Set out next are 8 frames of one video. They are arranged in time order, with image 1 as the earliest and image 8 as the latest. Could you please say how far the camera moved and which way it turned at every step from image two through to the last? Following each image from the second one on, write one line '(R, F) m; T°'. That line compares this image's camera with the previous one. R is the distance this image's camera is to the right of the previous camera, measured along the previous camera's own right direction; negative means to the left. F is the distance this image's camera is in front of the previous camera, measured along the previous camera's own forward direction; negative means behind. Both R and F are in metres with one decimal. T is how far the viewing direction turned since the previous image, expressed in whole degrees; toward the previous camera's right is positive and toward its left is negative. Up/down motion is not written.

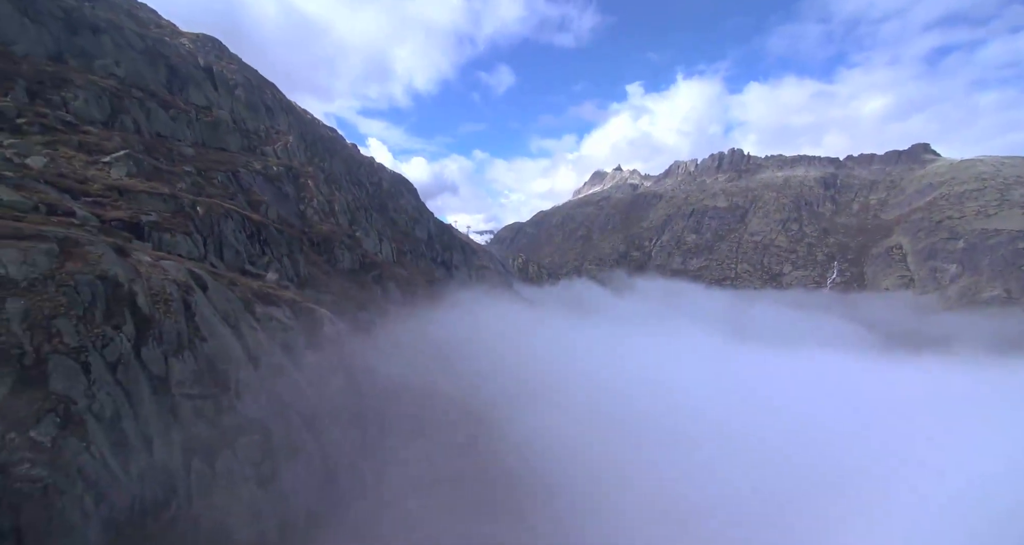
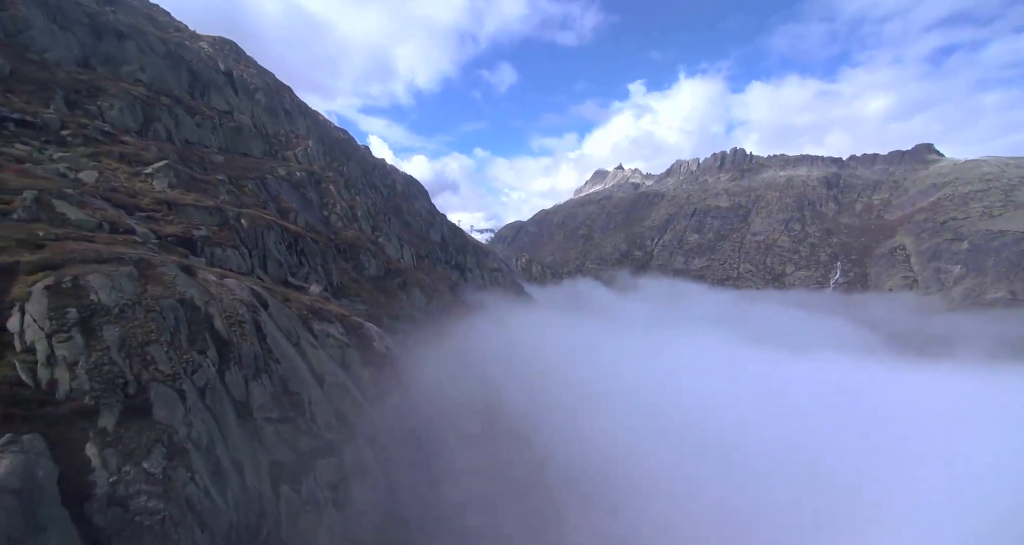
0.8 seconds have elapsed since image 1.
(-3.1, -0.2) m; -1°
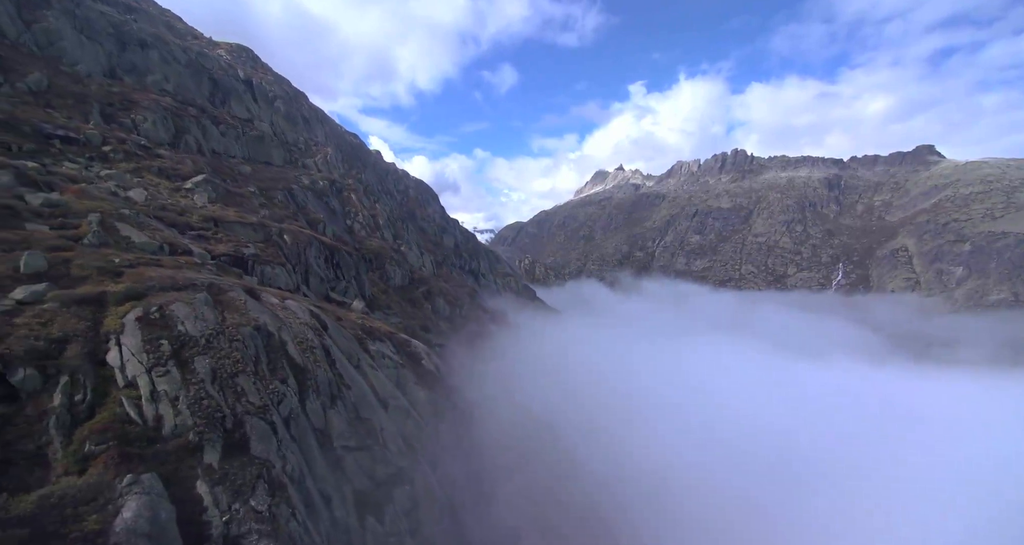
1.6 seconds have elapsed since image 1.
(-3.1, -0.1) m; -1°
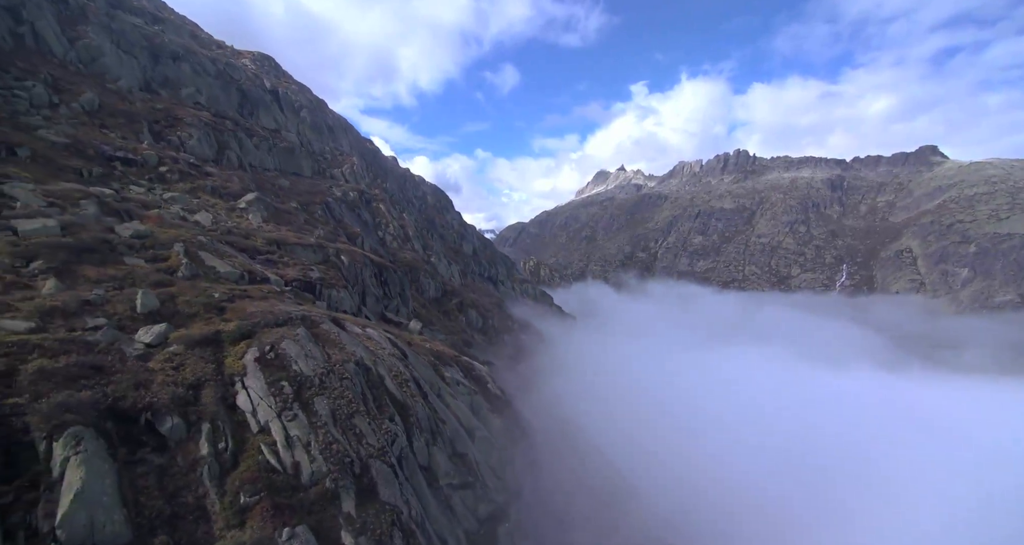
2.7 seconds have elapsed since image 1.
(-4.1, -0.2) m; -1°
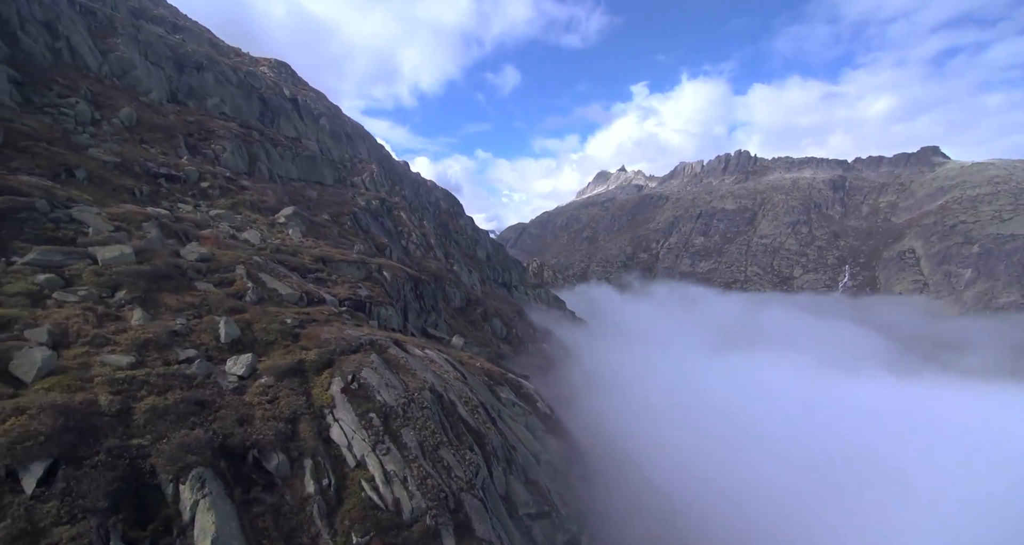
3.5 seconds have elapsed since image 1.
(-3.1, -0.2) m; -1°
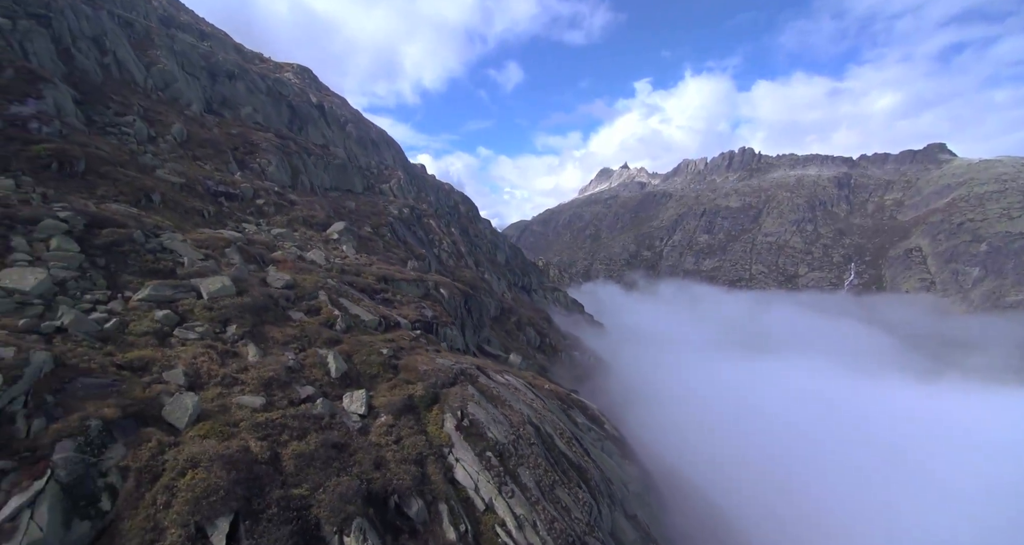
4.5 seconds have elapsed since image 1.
(-4.2, -0.3) m; -1°
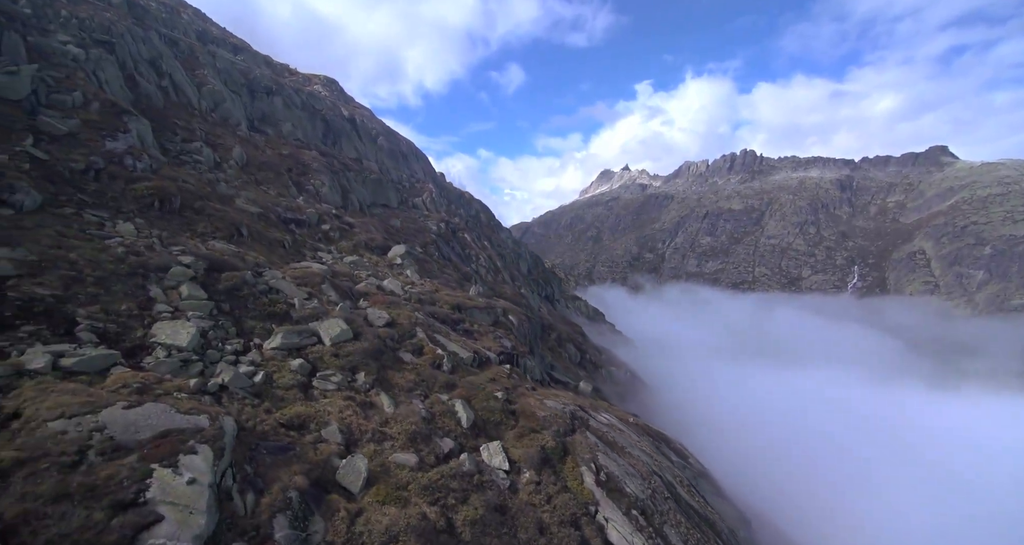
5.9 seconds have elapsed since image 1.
(-5.4, -0.2) m; -1°
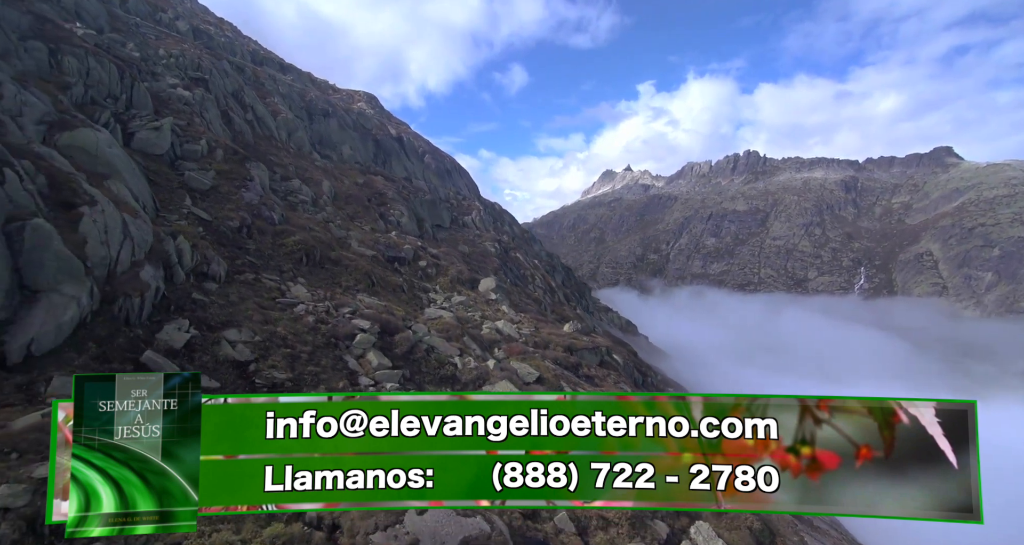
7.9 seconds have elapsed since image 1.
(-8.1, -0.5) m; -2°
